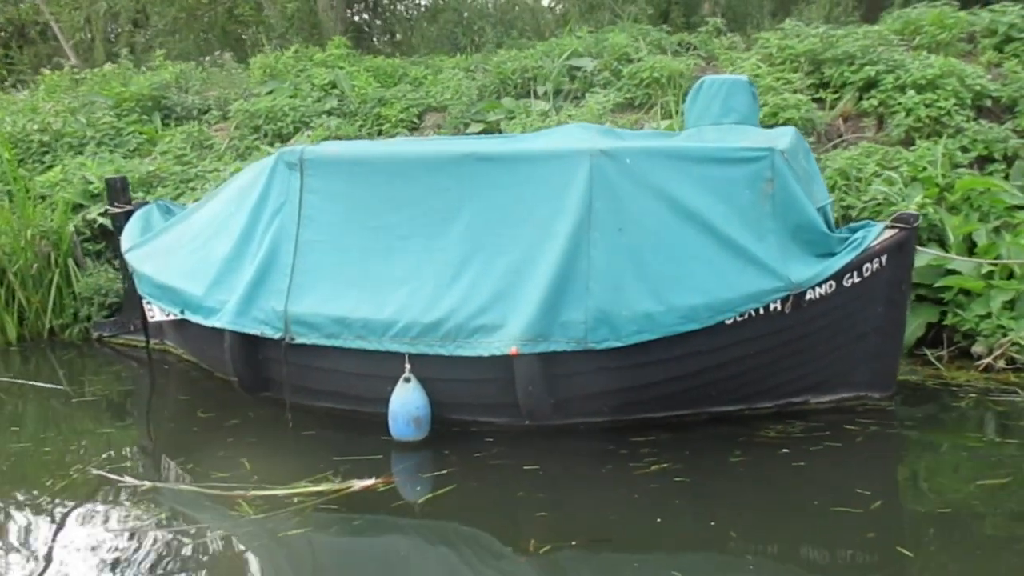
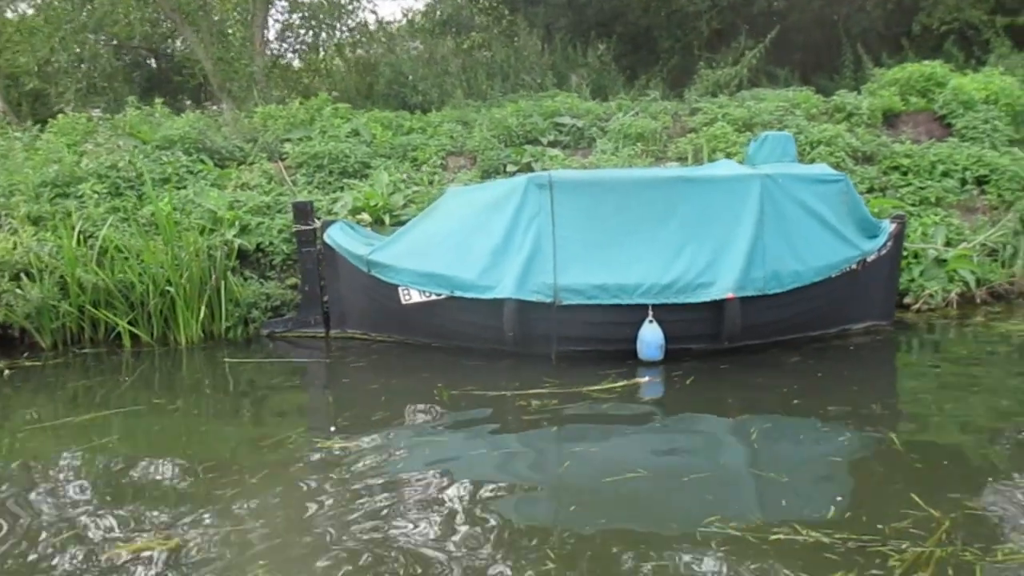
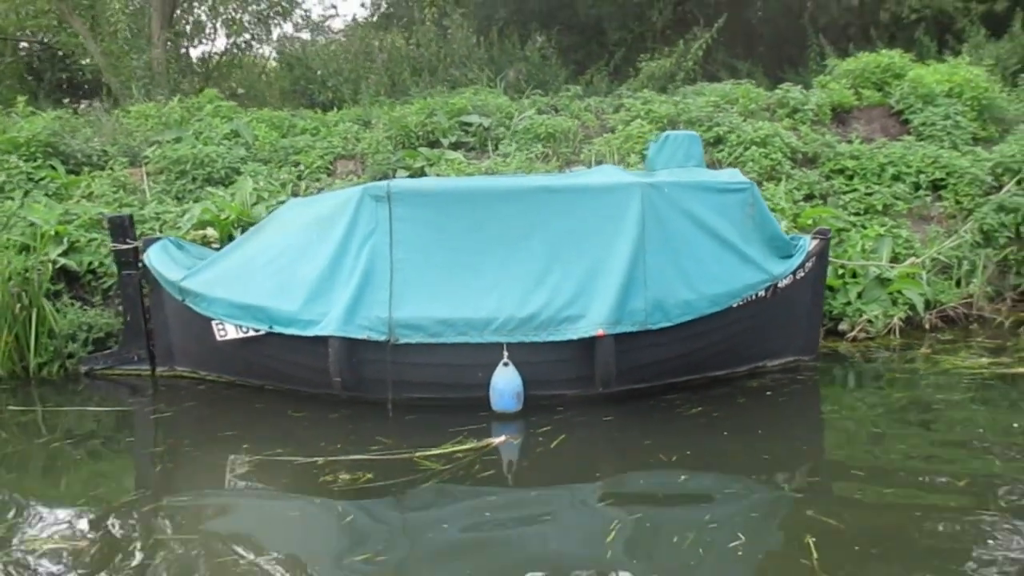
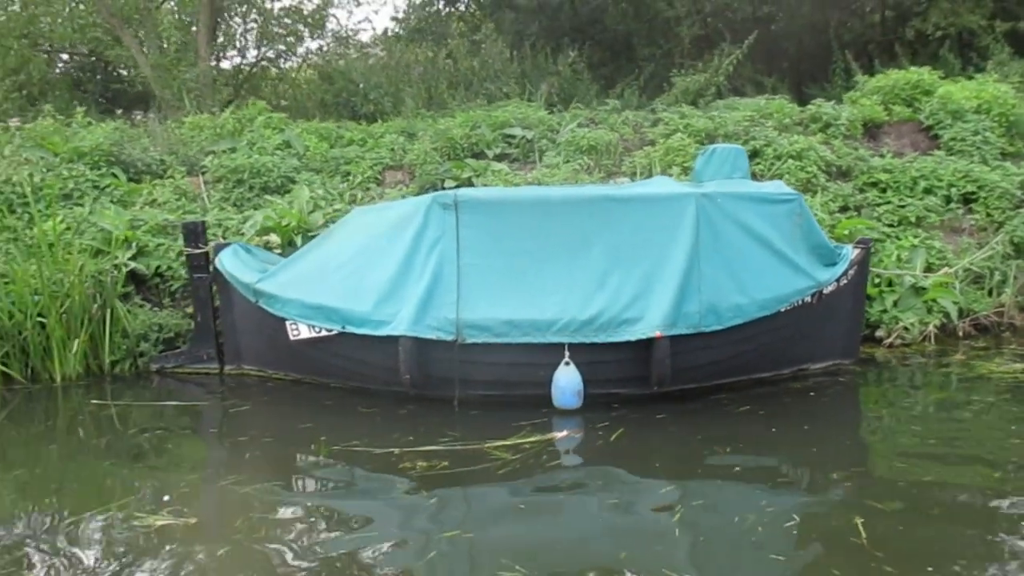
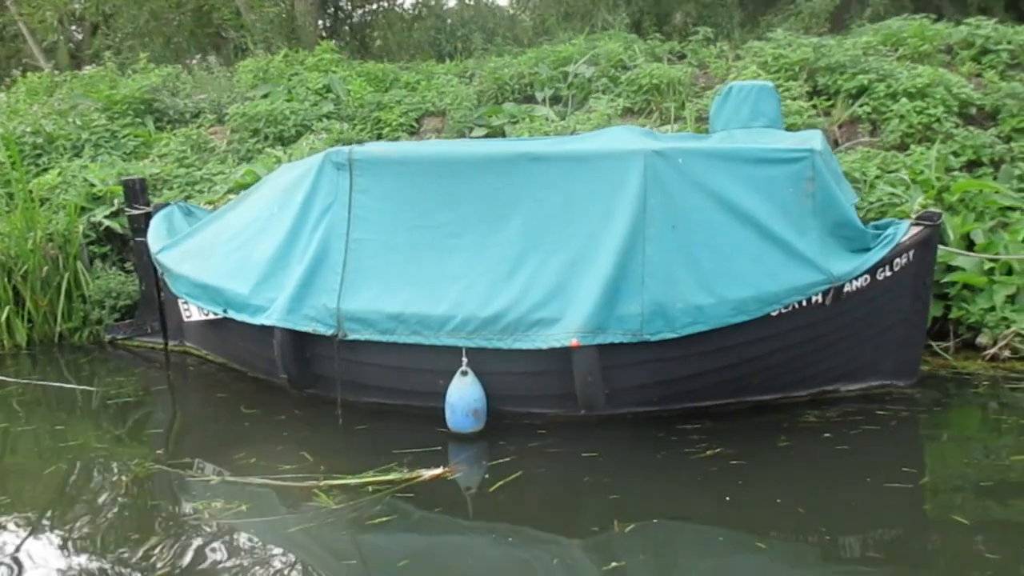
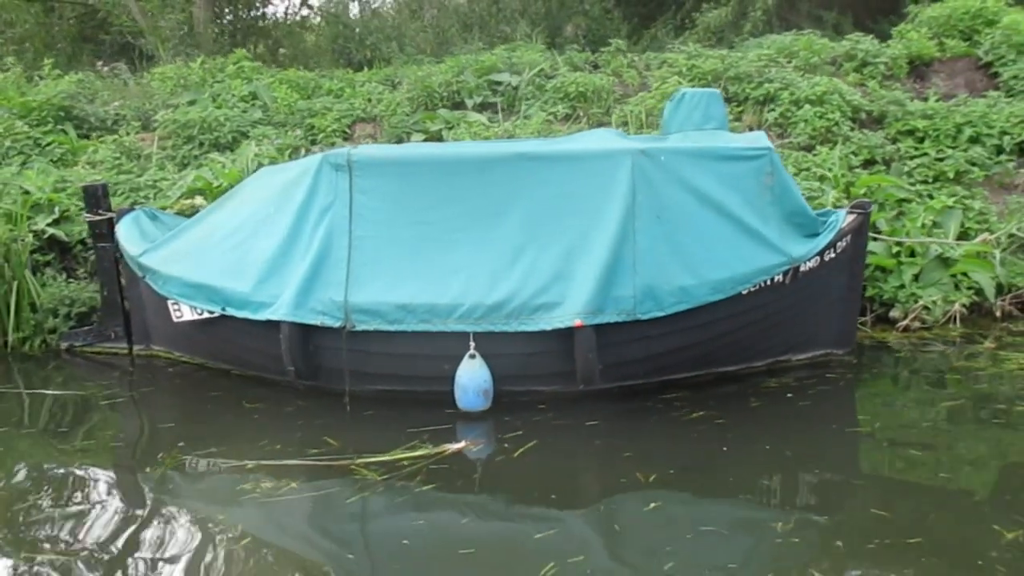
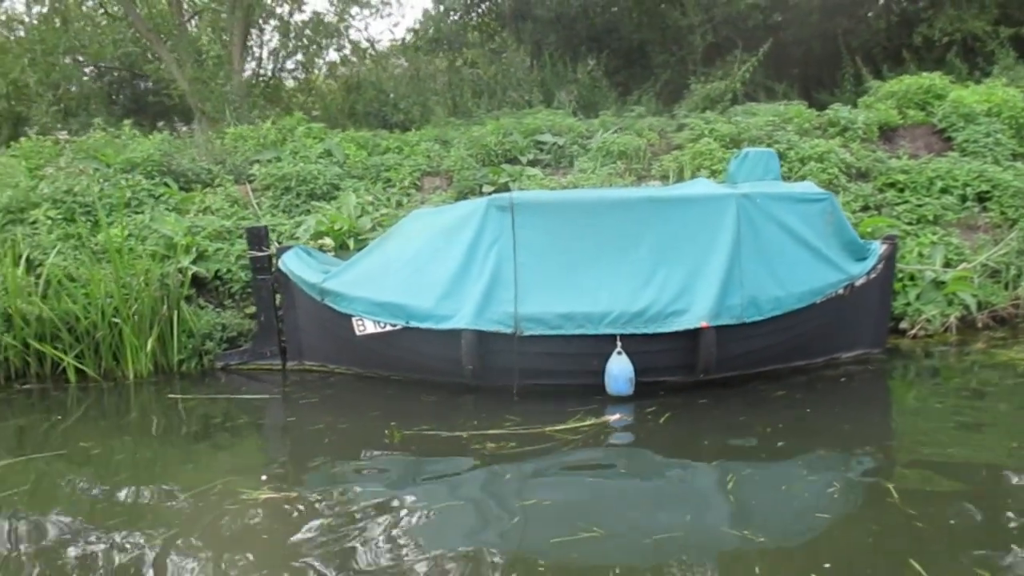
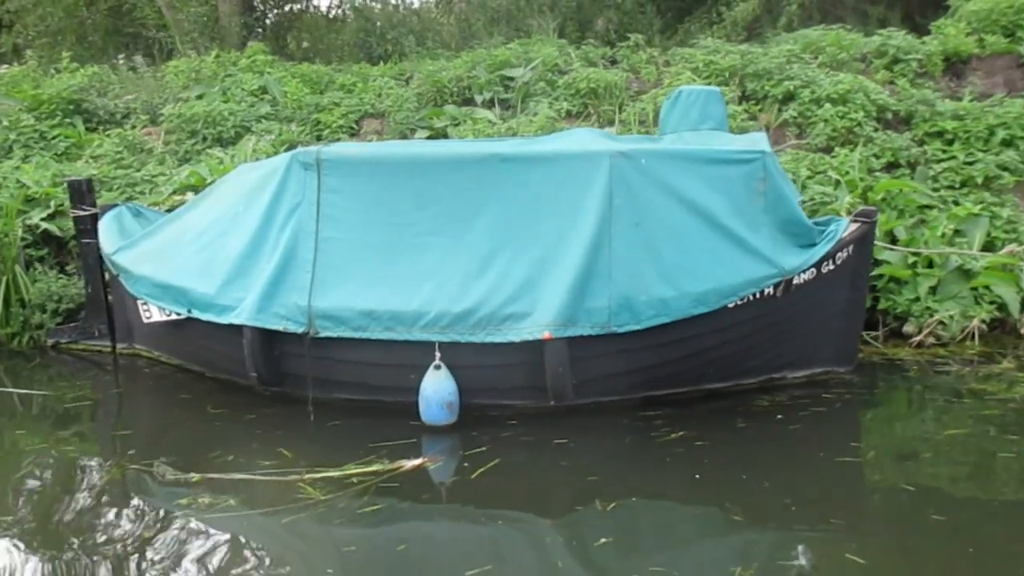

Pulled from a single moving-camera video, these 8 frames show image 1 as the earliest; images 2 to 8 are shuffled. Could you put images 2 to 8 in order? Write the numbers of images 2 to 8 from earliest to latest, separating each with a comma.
5, 8, 6, 3, 4, 7, 2
